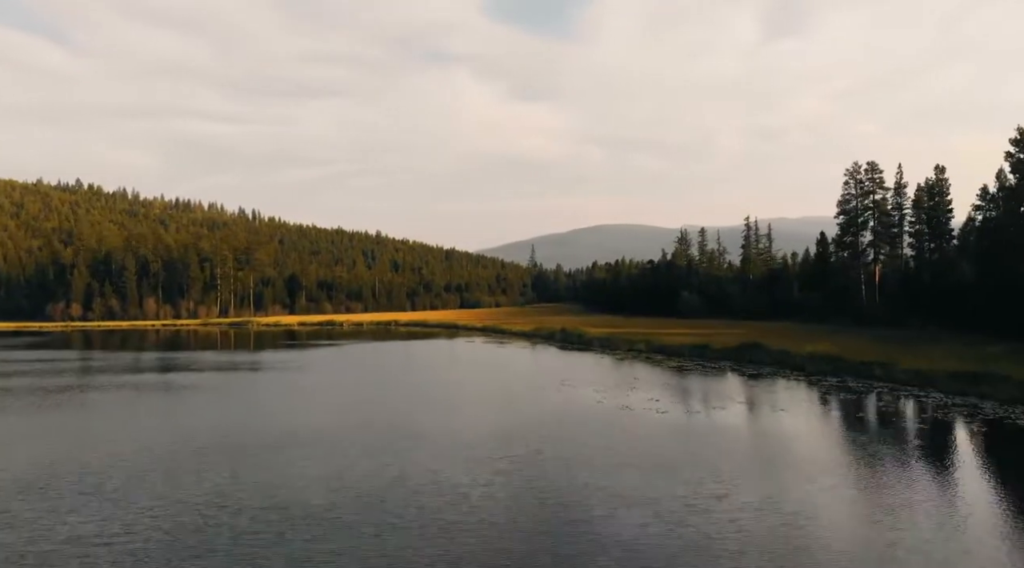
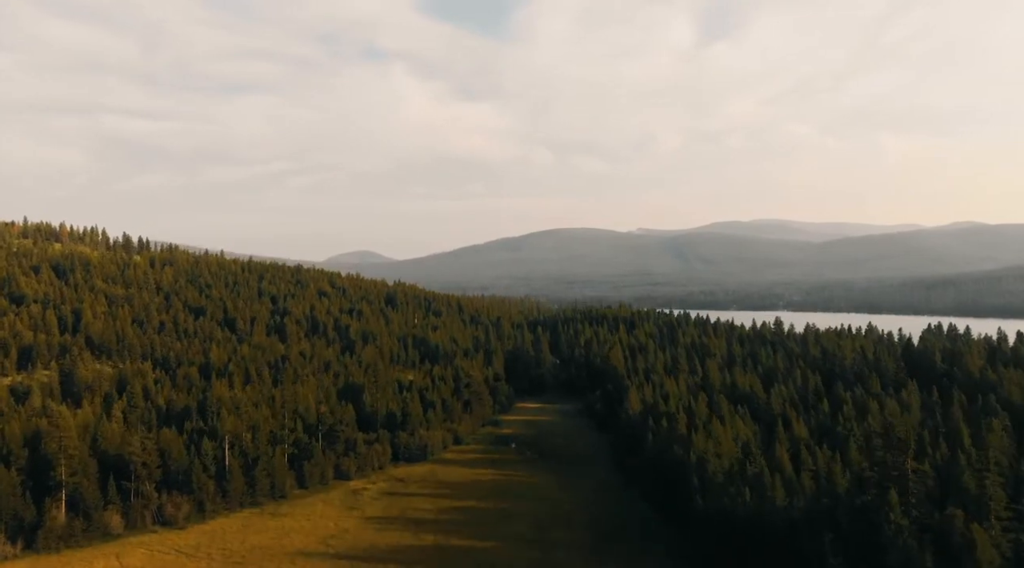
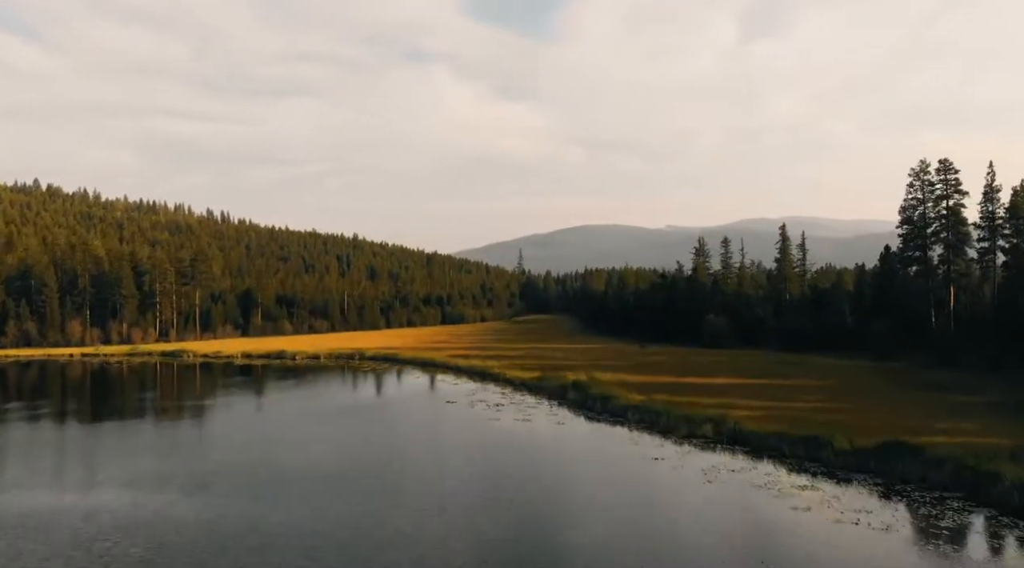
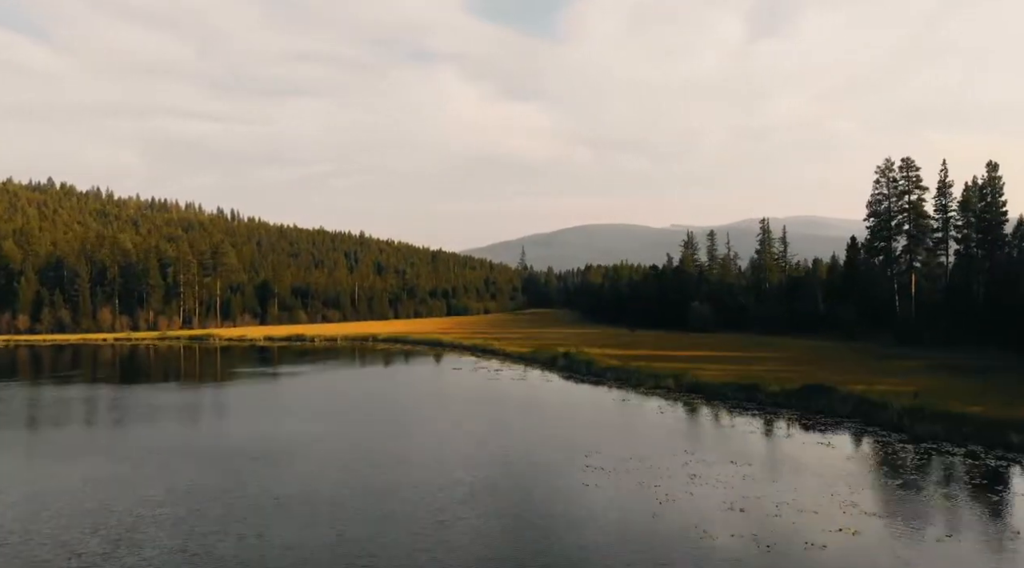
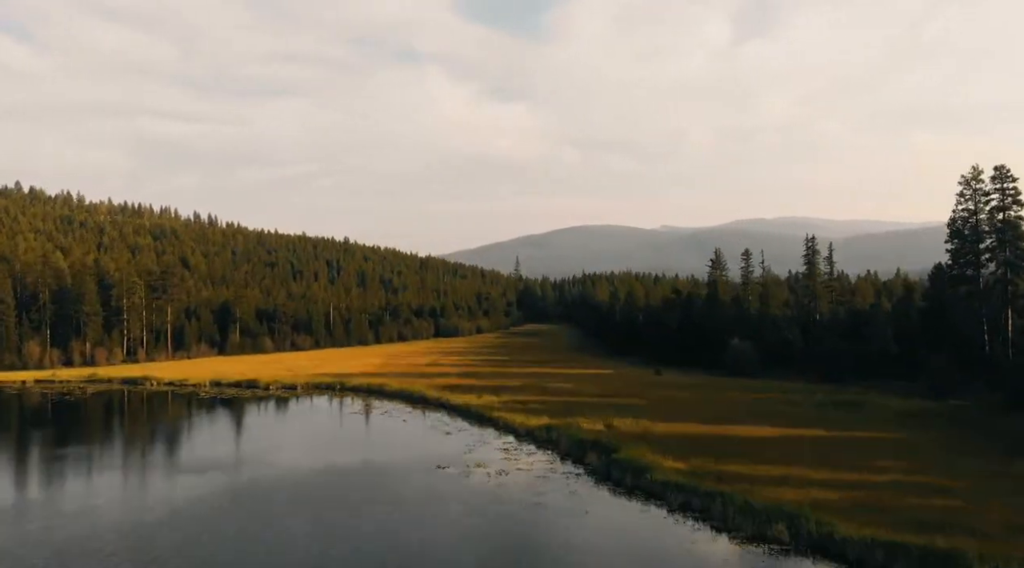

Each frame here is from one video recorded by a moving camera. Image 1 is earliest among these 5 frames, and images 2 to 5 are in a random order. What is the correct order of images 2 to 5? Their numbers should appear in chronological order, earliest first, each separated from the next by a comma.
4, 3, 5, 2
